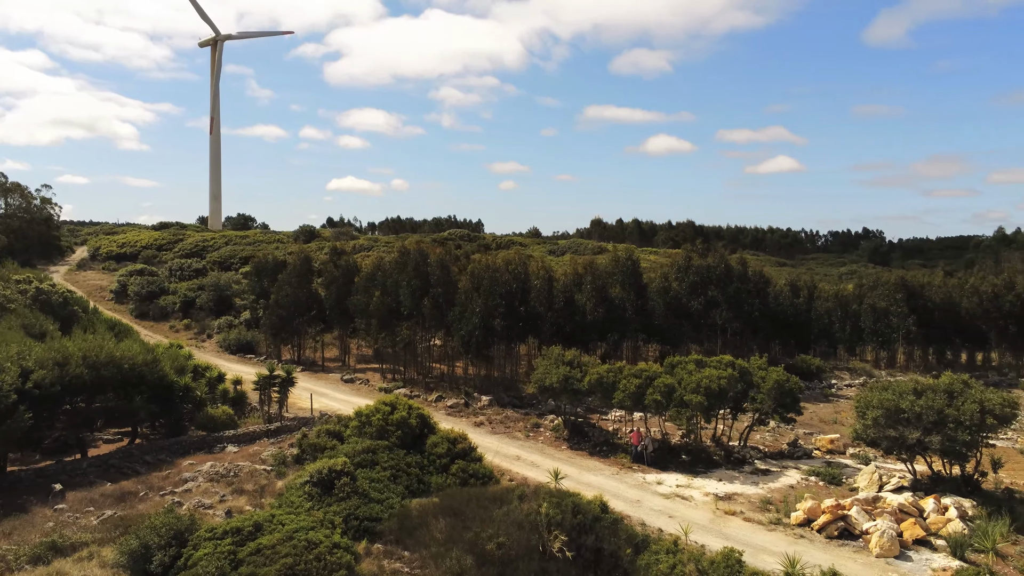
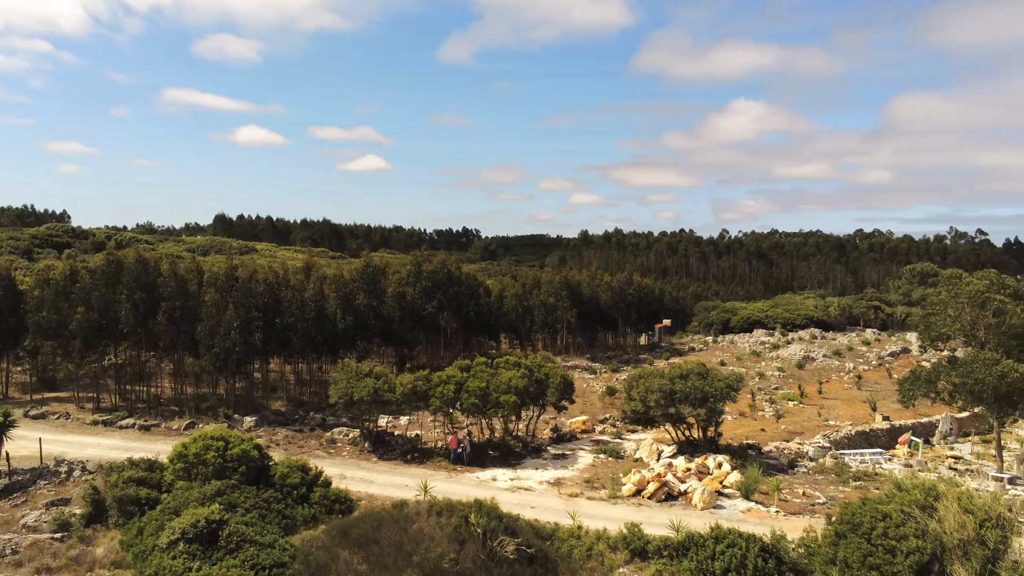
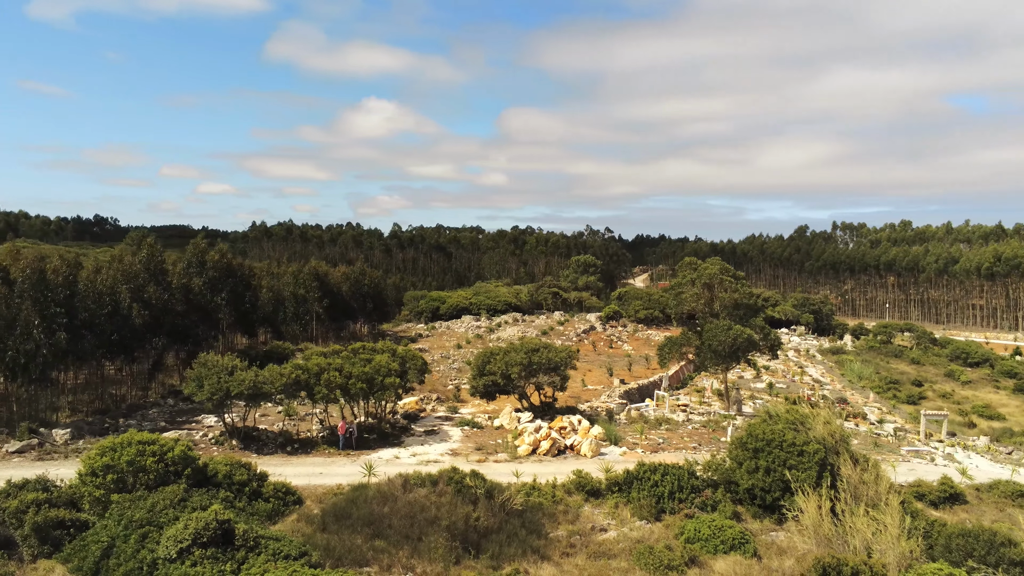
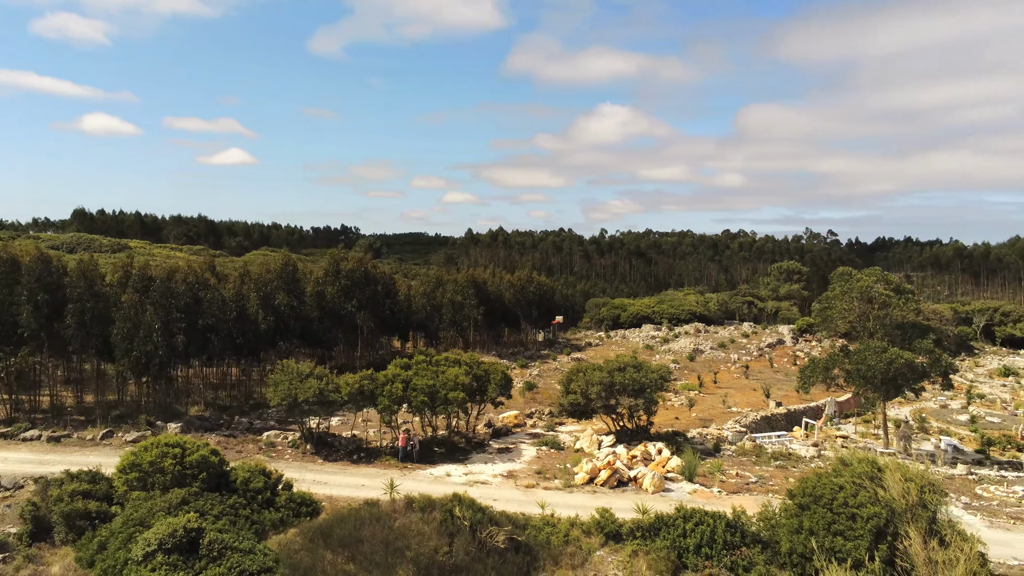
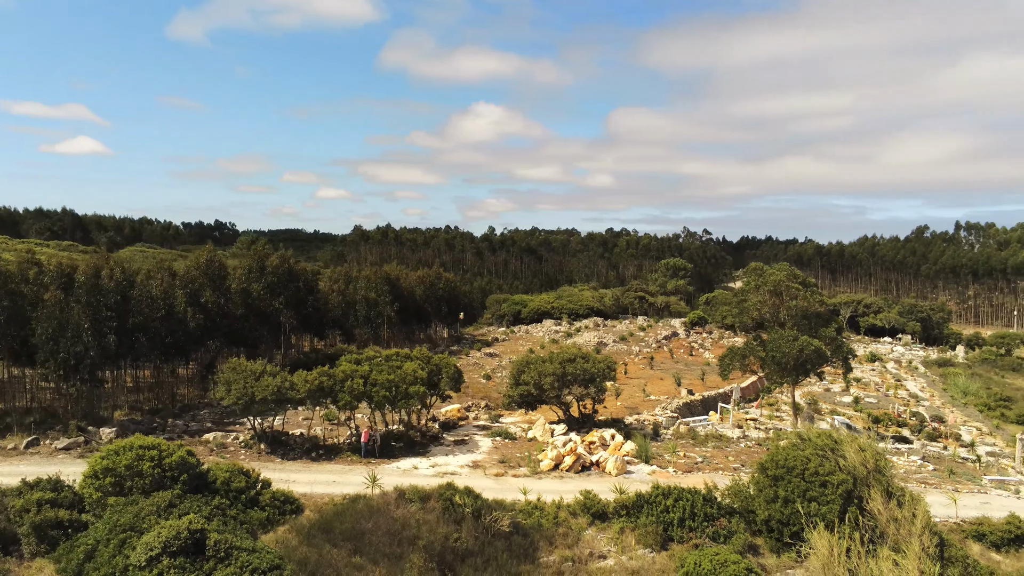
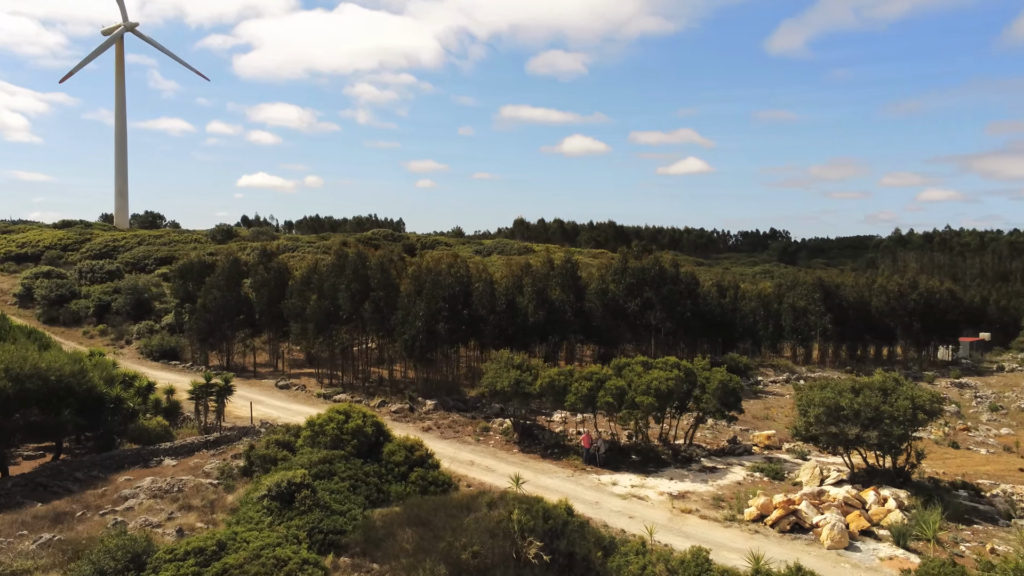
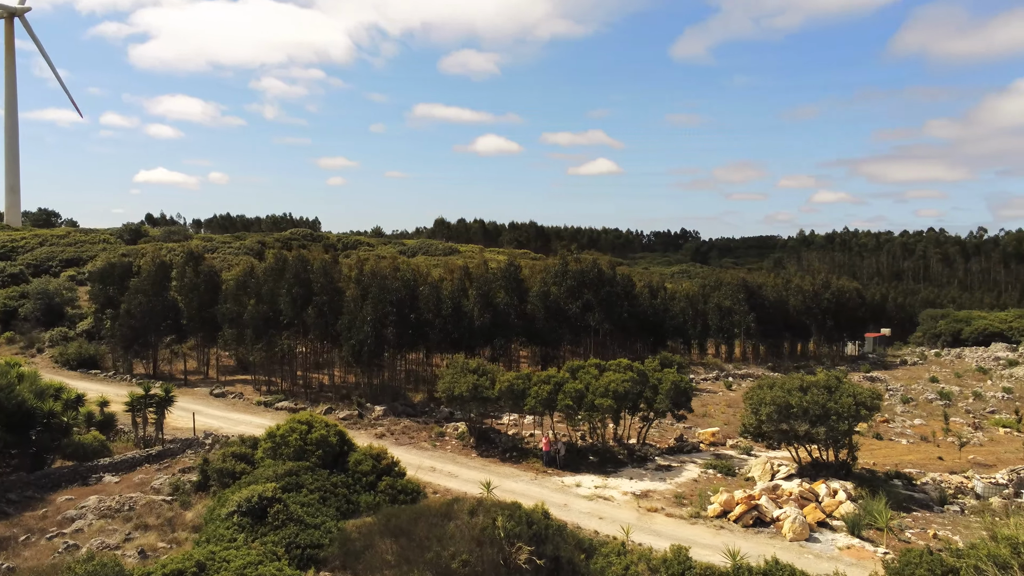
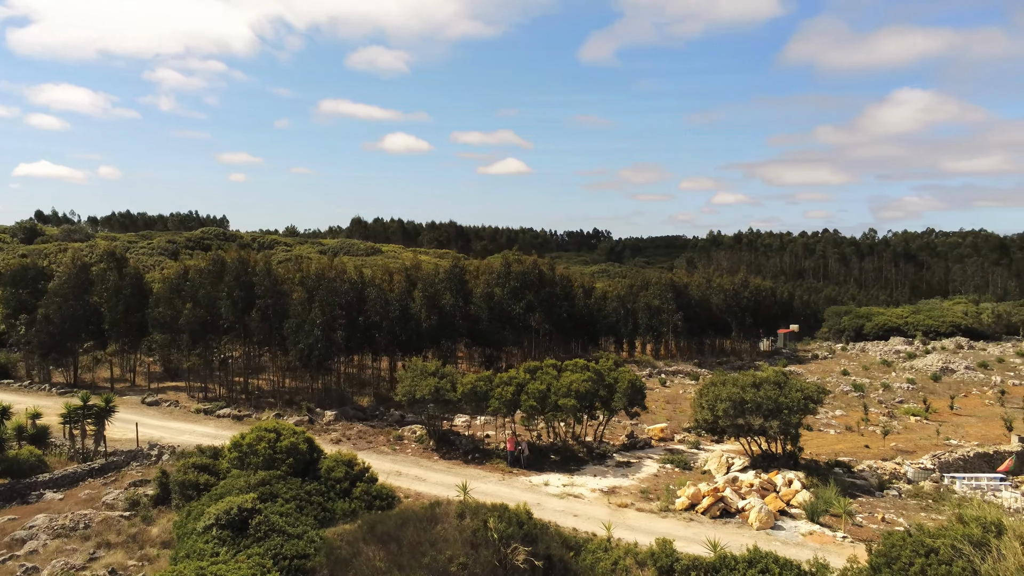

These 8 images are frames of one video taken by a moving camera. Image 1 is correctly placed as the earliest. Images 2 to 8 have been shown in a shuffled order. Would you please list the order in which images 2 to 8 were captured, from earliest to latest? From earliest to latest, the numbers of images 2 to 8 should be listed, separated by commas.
6, 7, 8, 2, 4, 5, 3
